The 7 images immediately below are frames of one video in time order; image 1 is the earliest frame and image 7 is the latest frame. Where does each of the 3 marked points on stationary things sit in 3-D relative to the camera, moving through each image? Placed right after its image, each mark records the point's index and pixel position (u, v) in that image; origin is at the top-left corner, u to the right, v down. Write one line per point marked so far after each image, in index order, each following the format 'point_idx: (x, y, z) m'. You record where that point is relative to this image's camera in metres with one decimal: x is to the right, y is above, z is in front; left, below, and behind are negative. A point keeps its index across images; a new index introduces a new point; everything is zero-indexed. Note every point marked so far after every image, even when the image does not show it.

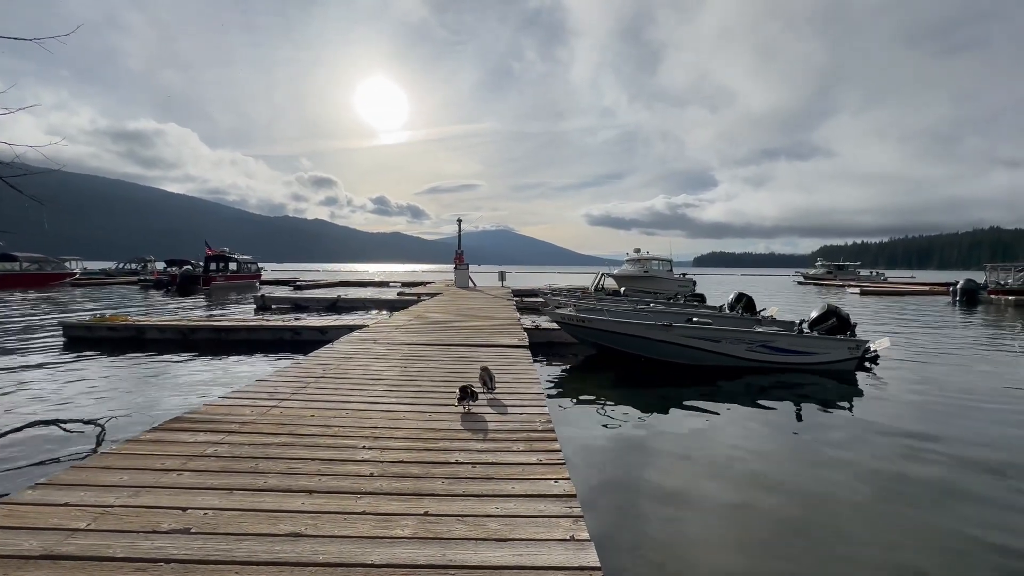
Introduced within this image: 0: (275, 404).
0: (-2.8, -1.4, +5.4) m
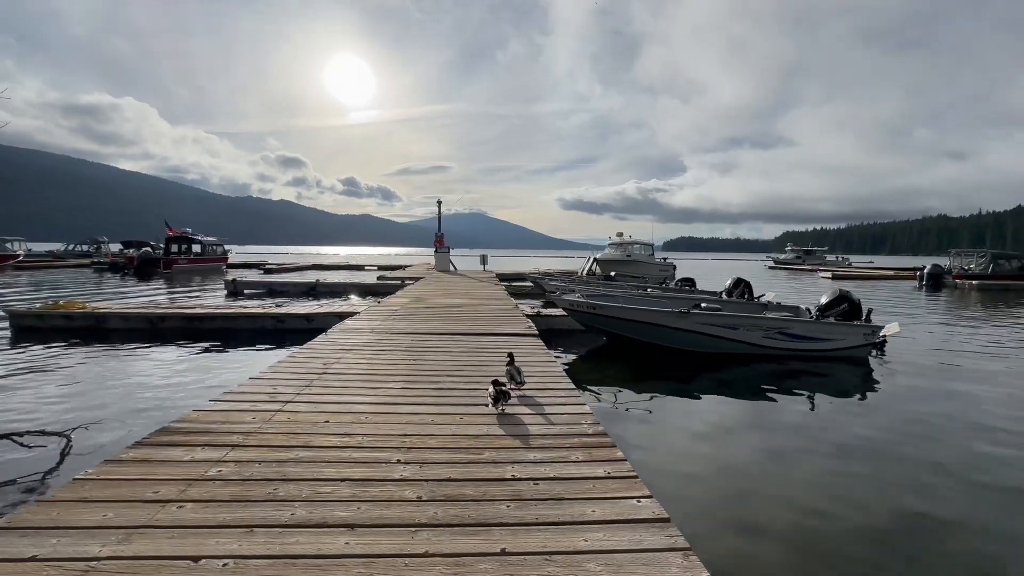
0: (-2.4, -1.3, +4.7) m
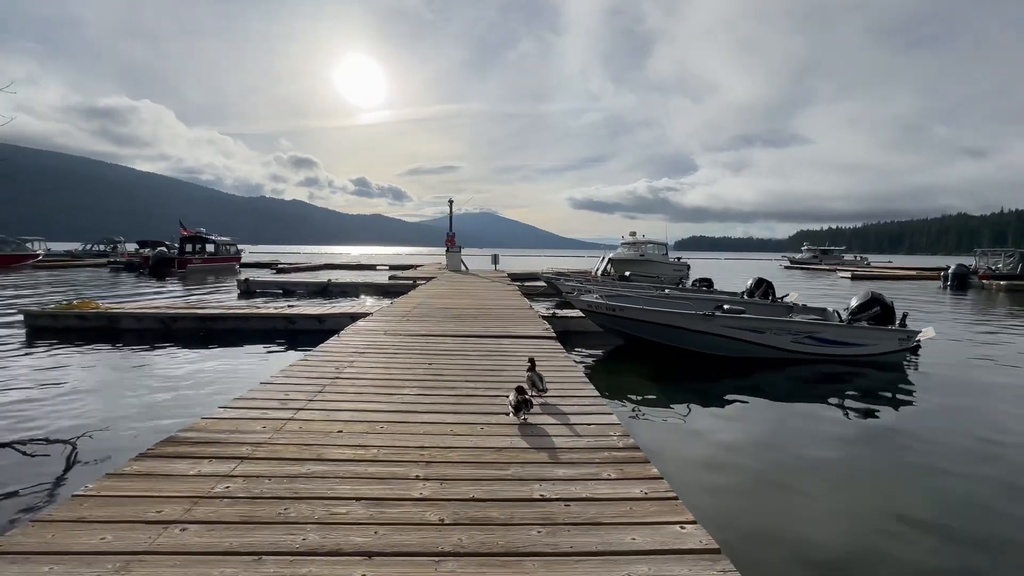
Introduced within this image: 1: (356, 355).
0: (-2.2, -1.3, +4.4) m
1: (-2.4, -1.0, +6.9) m
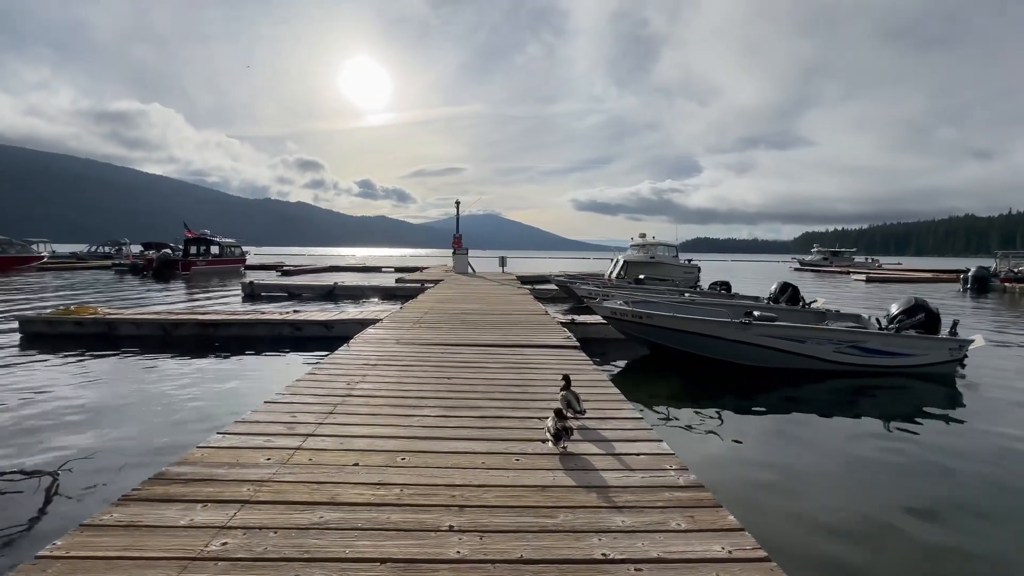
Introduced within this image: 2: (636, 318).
0: (-1.8, -1.4, +3.9) m
1: (-2.1, -1.1, +6.4) m
2: (+2.5, -0.6, +8.9) m
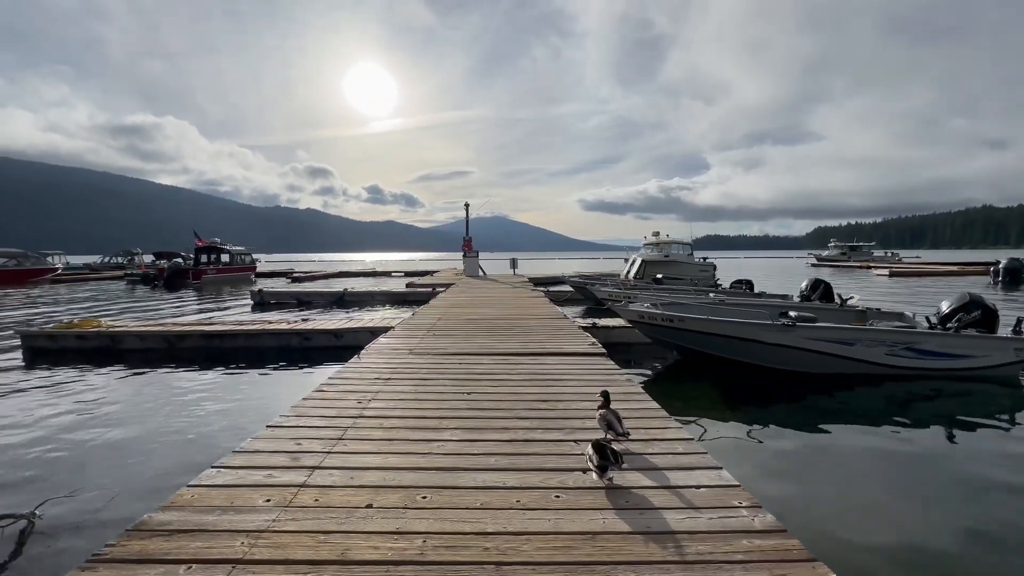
0: (-1.6, -1.5, +3.4) m
1: (-1.7, -1.2, +5.9) m
2: (+2.9, -0.6, +8.3) m
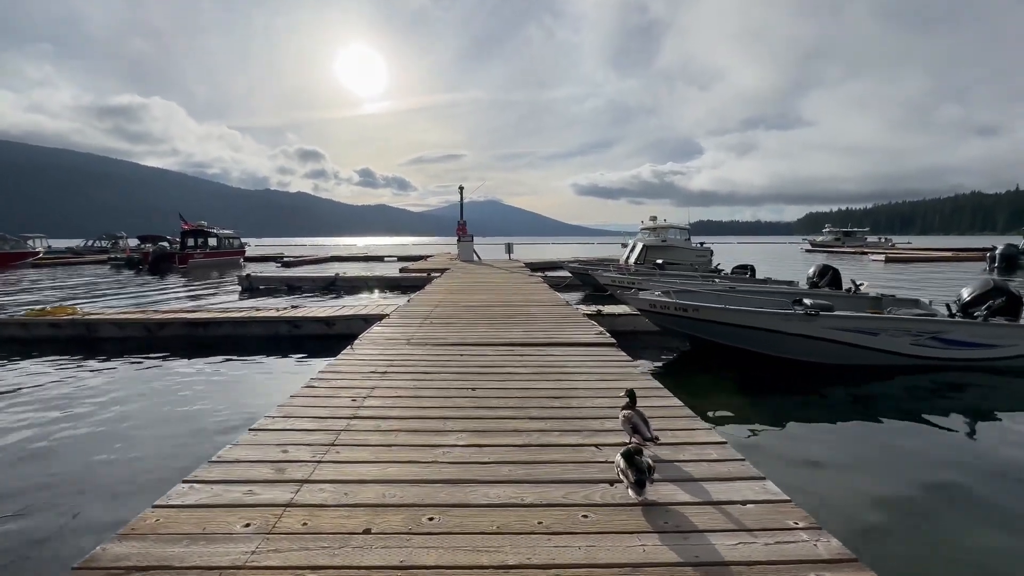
0: (-1.4, -1.4, +2.9) m
1: (-1.6, -1.1, +5.4) m
2: (+2.9, -0.4, +7.9) m
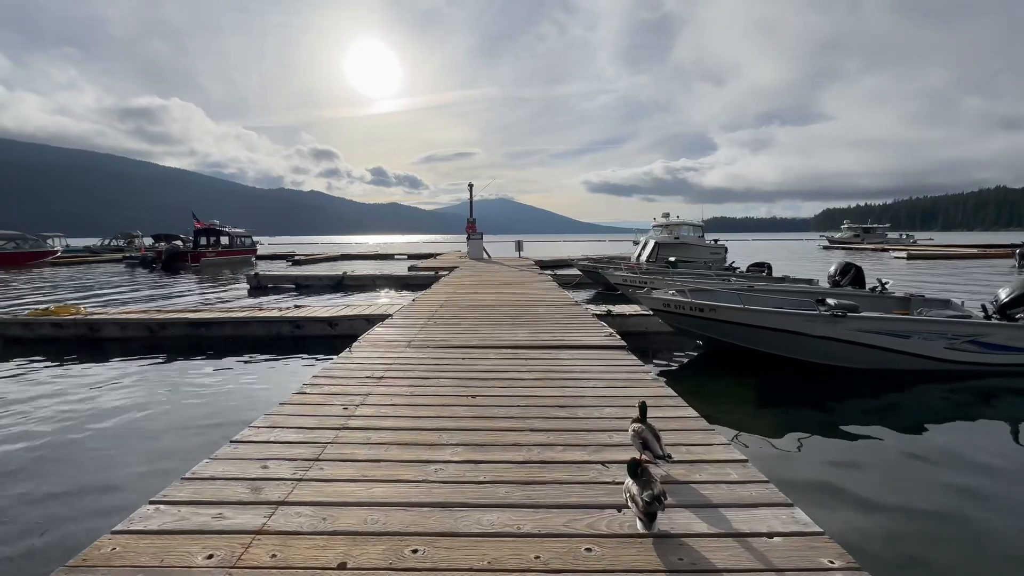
0: (-1.5, -1.4, +2.6) m
1: (-1.6, -1.1, +5.1) m
2: (+3.0, -0.4, +7.5) m
